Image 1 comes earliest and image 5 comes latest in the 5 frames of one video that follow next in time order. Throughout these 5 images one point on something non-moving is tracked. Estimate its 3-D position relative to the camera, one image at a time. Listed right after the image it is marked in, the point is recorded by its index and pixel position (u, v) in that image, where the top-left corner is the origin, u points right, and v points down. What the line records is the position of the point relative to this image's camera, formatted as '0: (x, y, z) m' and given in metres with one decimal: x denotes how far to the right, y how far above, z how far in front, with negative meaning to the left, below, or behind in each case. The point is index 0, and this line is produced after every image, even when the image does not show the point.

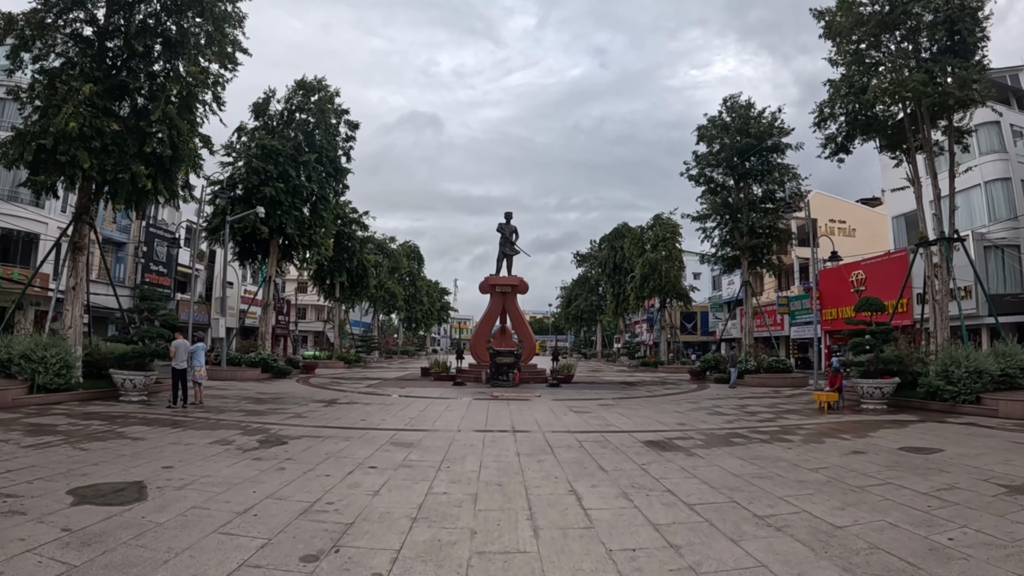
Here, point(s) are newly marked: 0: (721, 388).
0: (+6.6, -3.2, +18.2) m
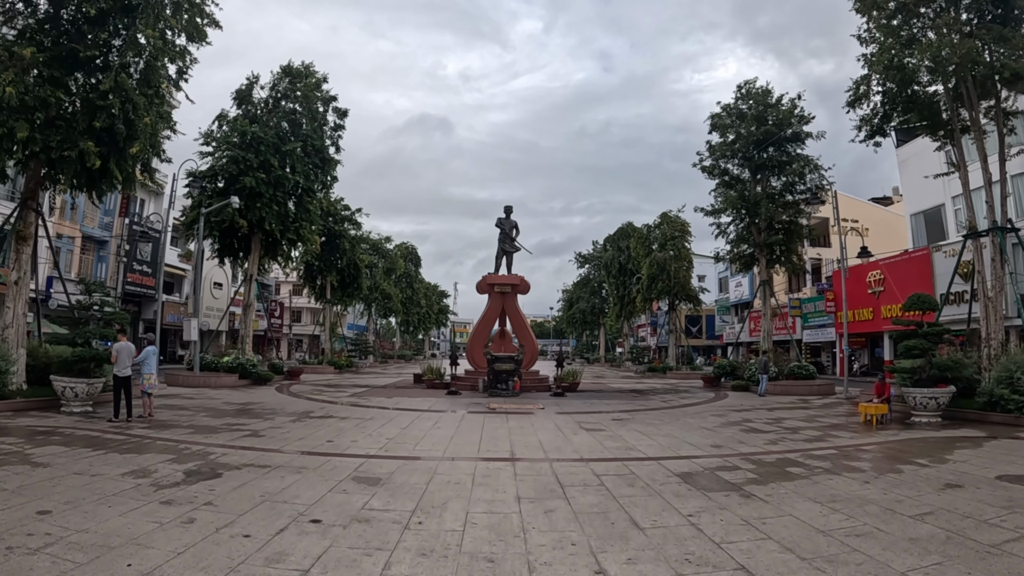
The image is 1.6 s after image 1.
0: (+6.6, -3.2, +16.4) m
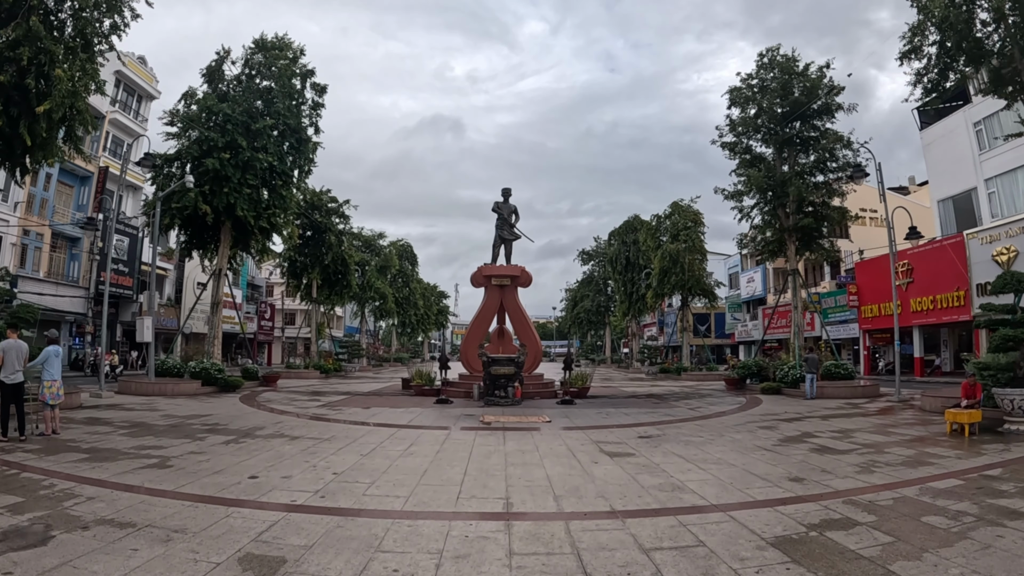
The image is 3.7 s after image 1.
0: (+6.7, -2.8, +14.1) m
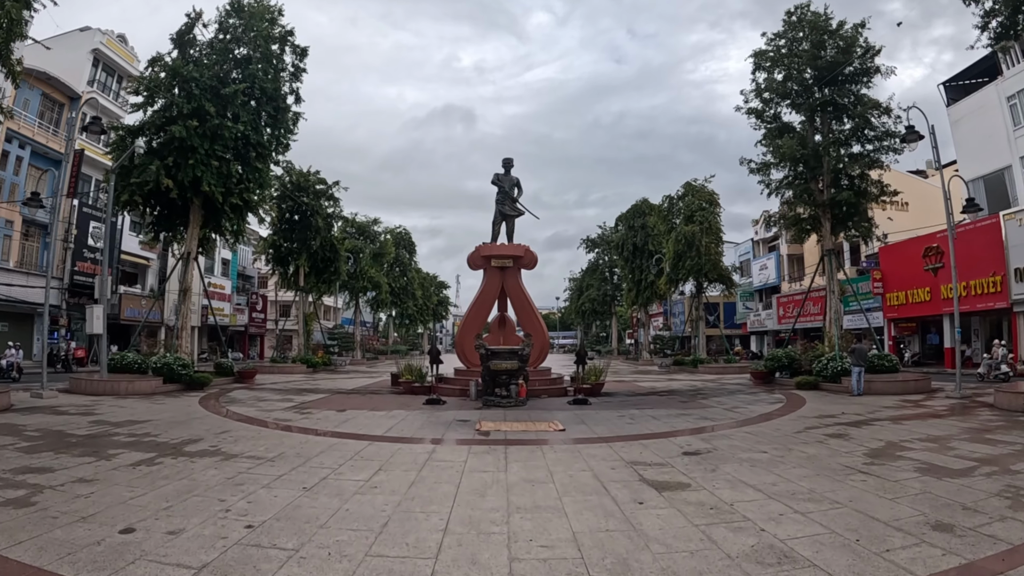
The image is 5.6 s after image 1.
0: (+6.7, -2.4, +12.1) m
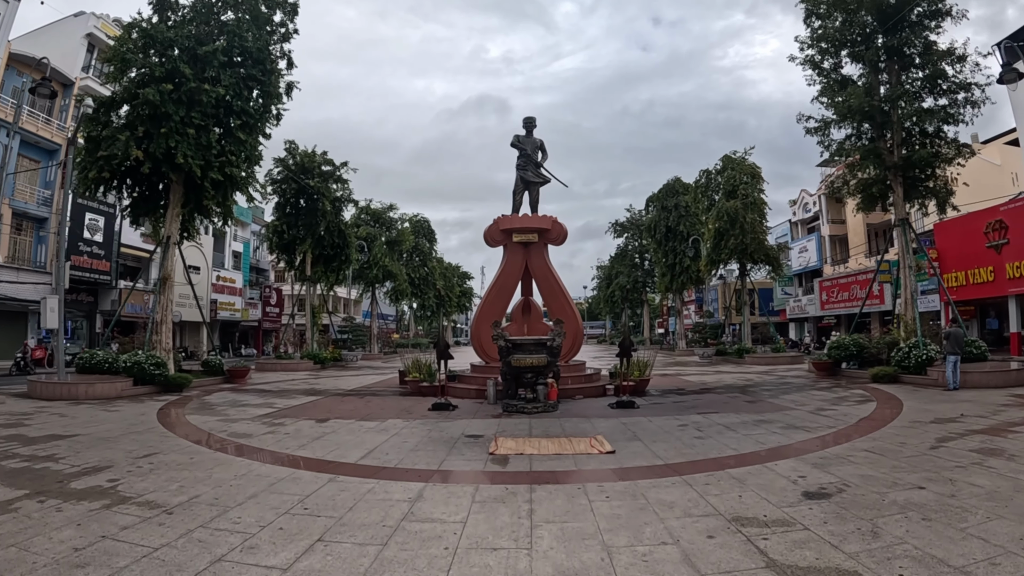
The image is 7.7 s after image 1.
0: (+7.2, -1.9, +9.7) m
